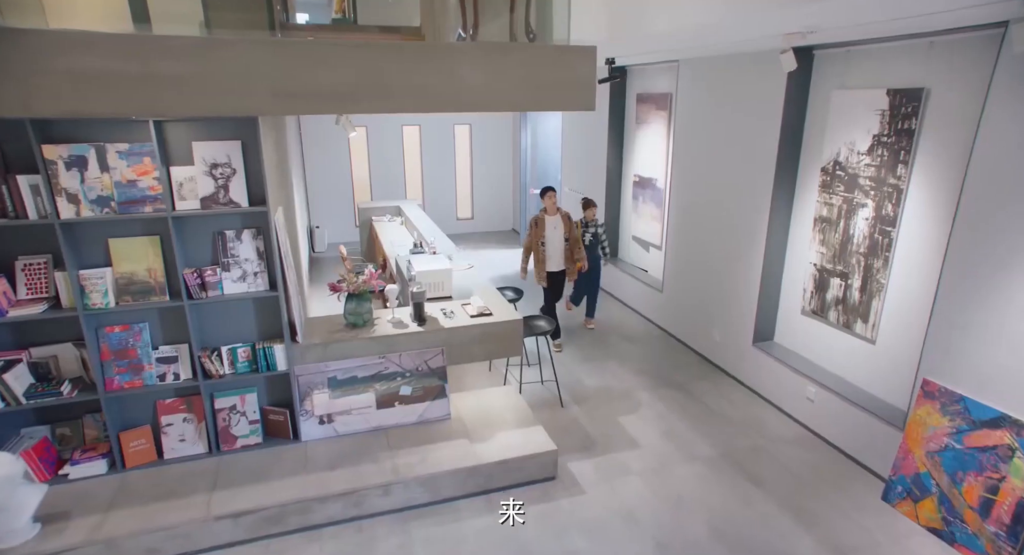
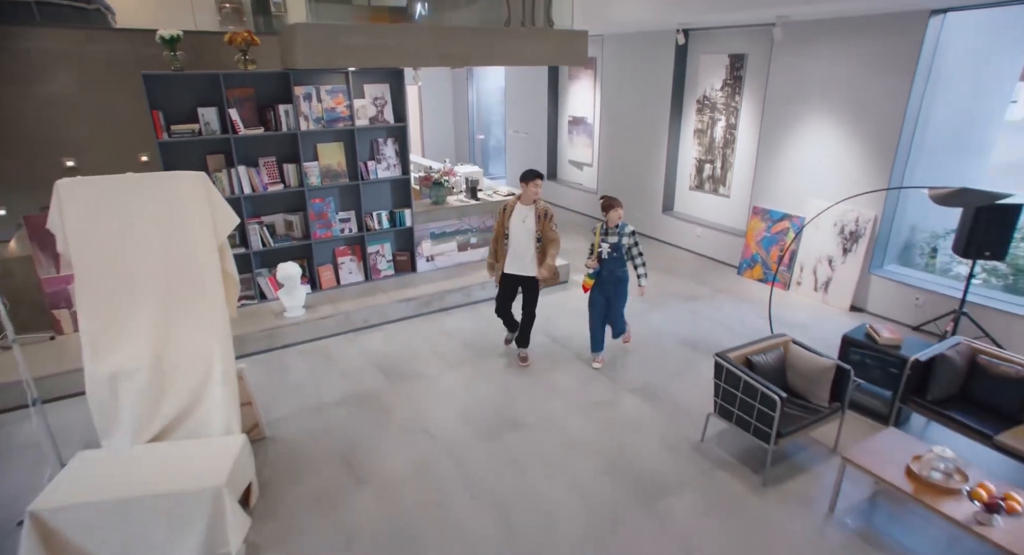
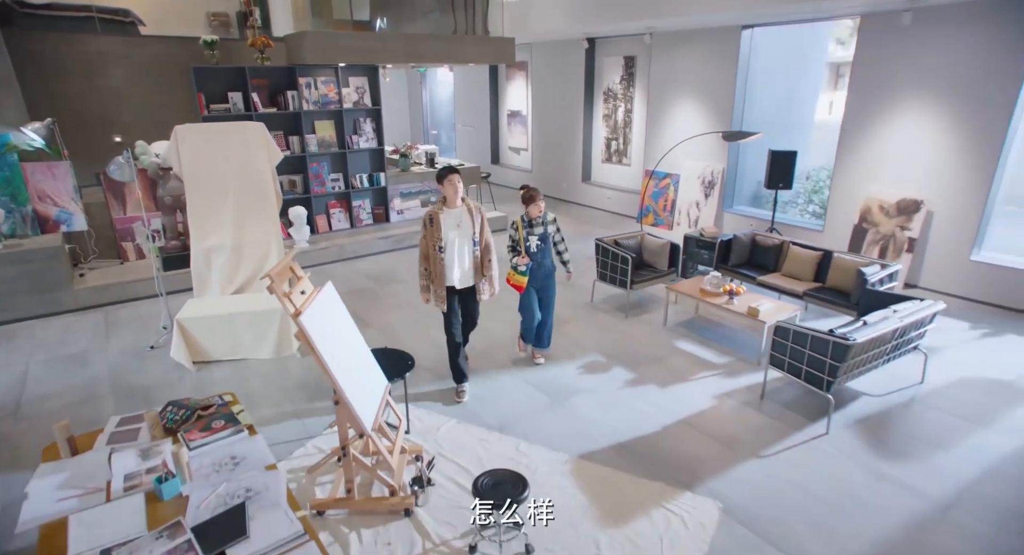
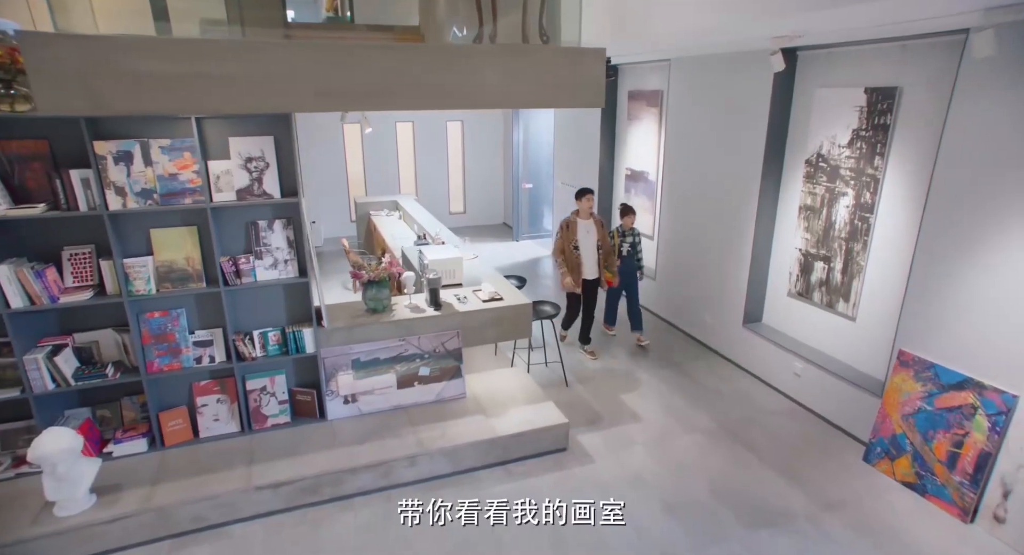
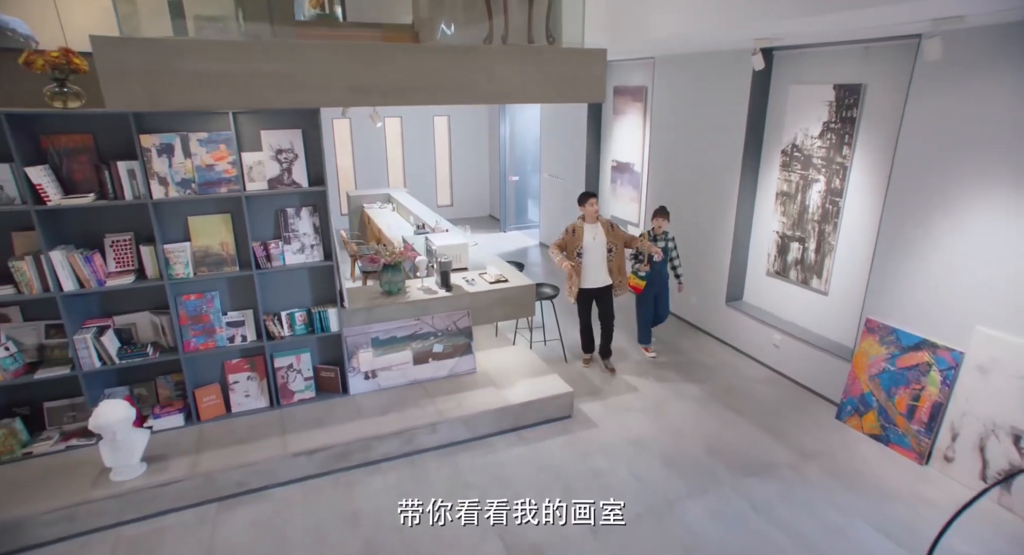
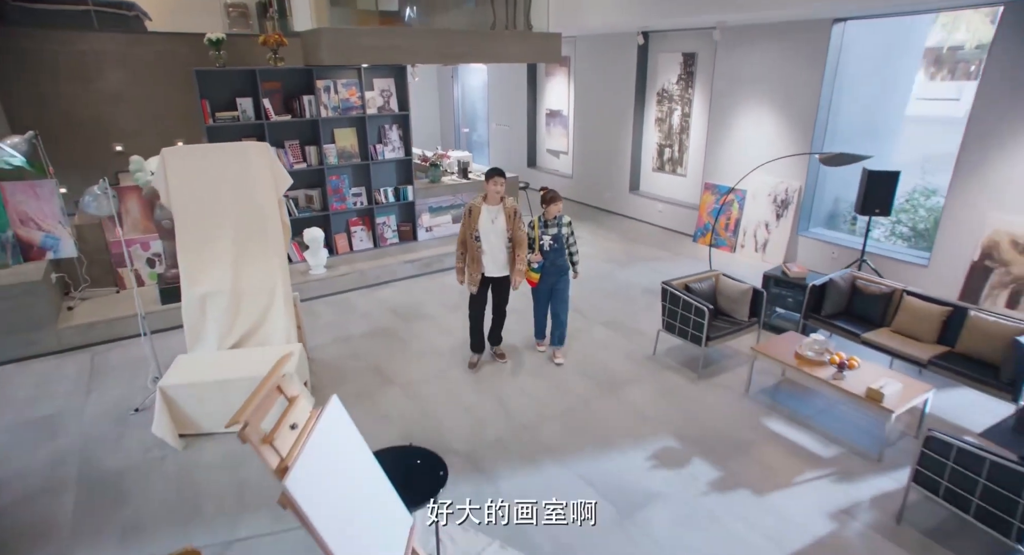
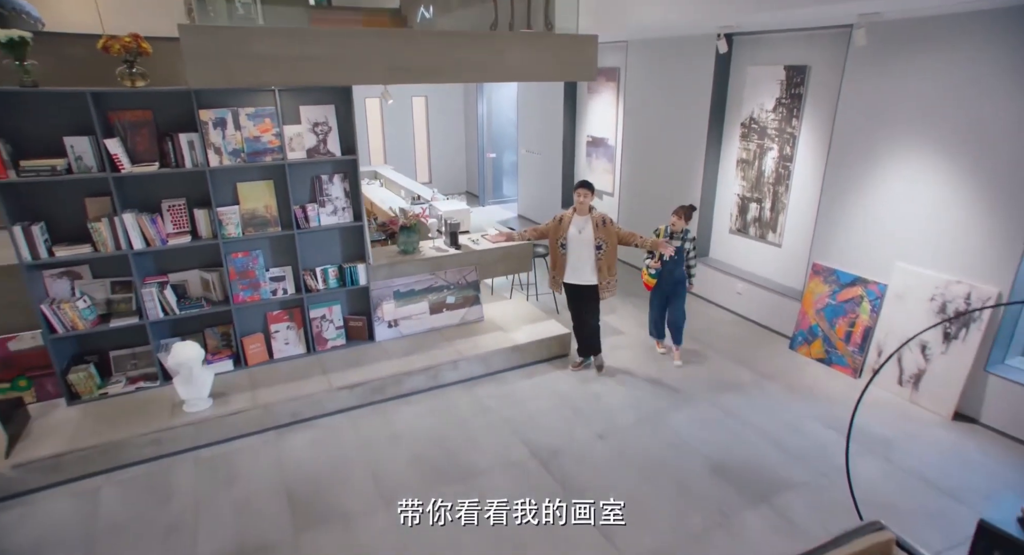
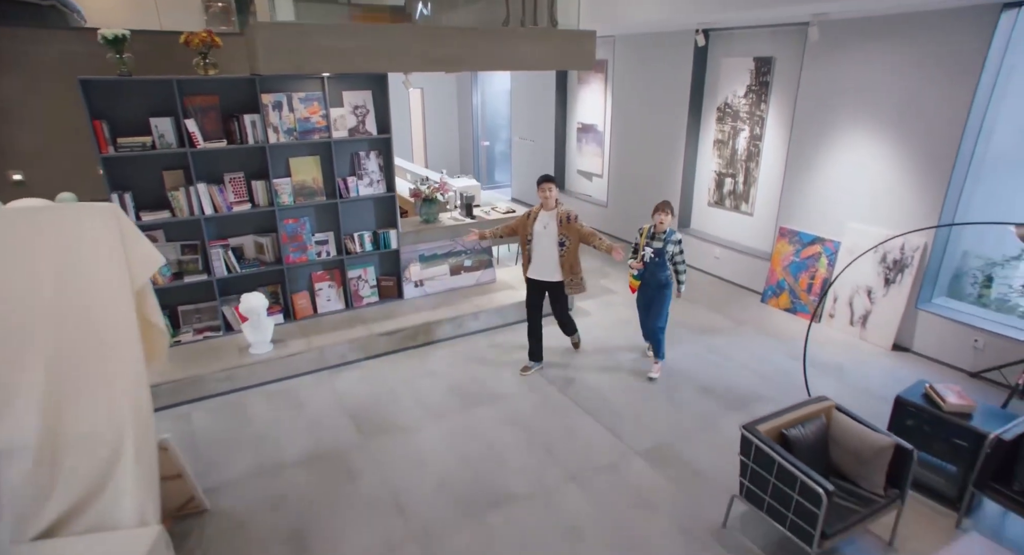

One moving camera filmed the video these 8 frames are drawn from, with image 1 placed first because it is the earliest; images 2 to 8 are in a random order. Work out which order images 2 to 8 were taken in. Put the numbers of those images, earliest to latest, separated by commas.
4, 5, 7, 8, 2, 6, 3
